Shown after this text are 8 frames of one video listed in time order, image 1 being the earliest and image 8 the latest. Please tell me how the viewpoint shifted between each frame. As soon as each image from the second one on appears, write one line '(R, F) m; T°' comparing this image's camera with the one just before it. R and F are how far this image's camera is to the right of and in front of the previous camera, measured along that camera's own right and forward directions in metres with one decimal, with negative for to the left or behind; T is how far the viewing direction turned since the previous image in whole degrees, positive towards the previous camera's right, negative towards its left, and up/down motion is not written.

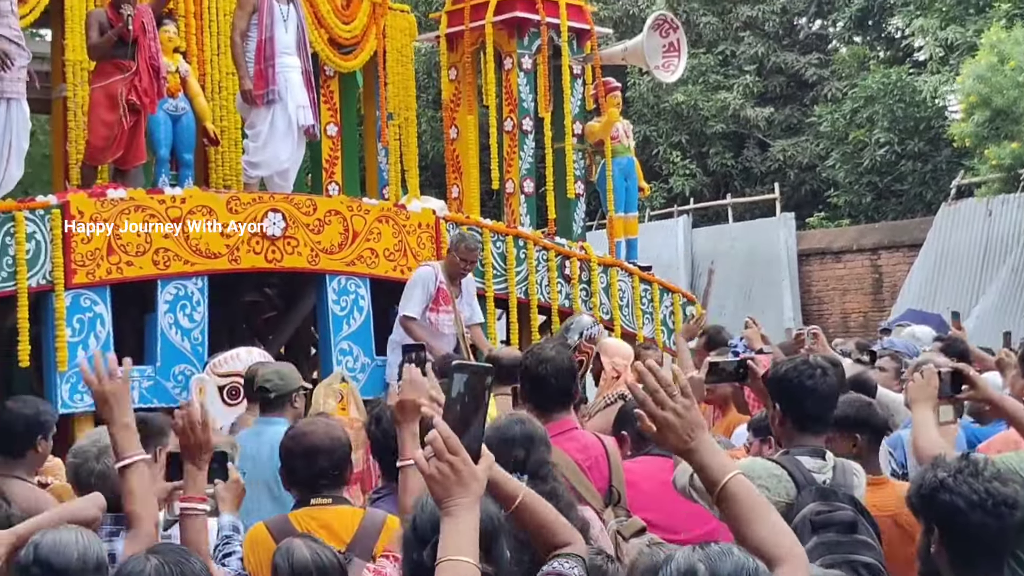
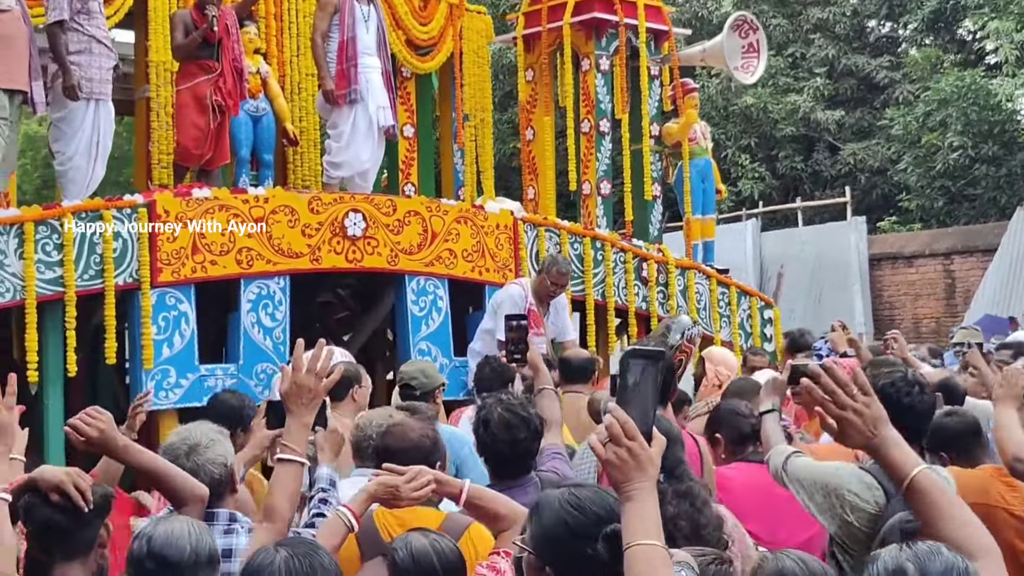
(-0.3, 0.0) m; -2°
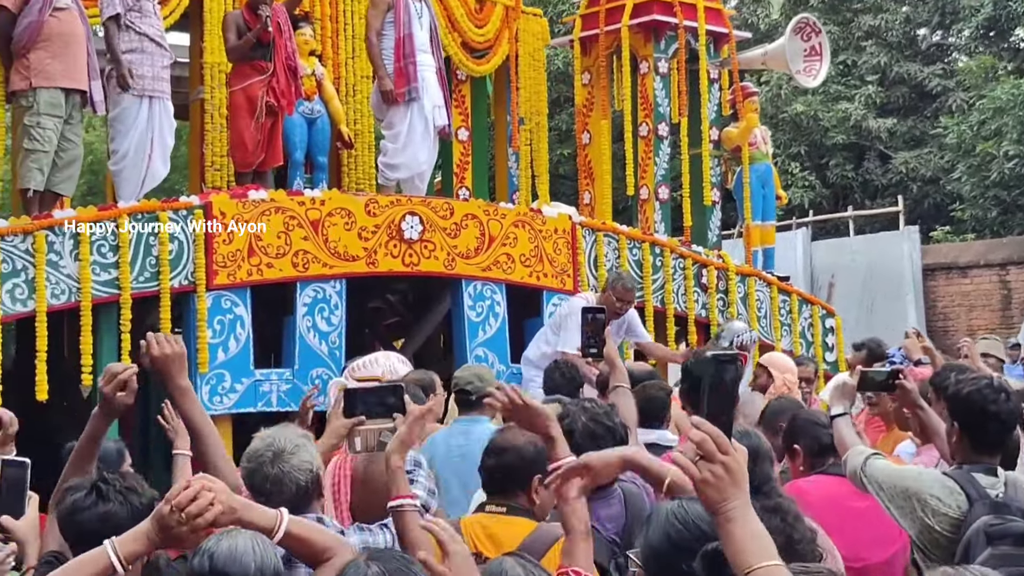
(-0.3, +0.2) m; -1°
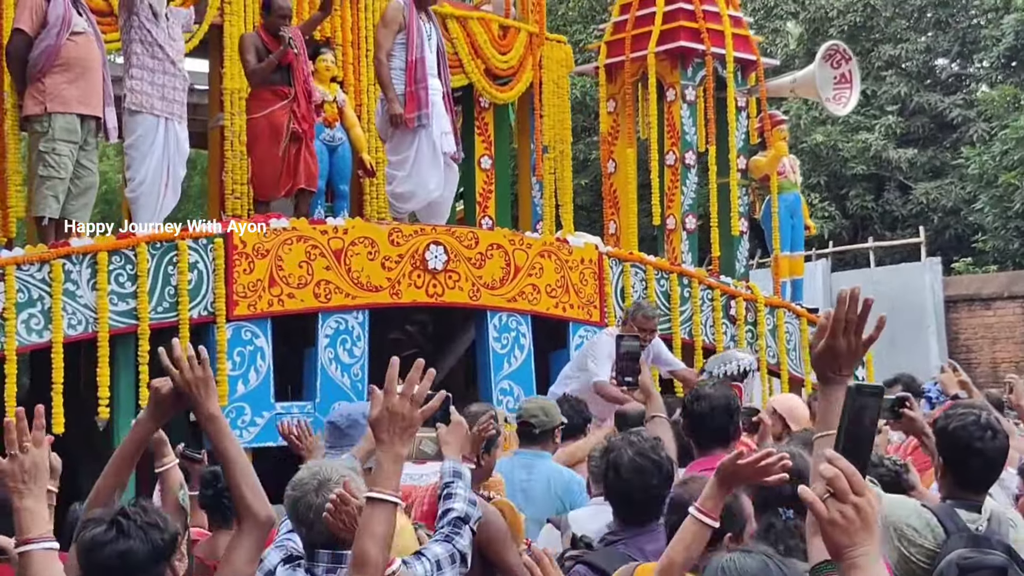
(-0.2, +0.2) m; 0°
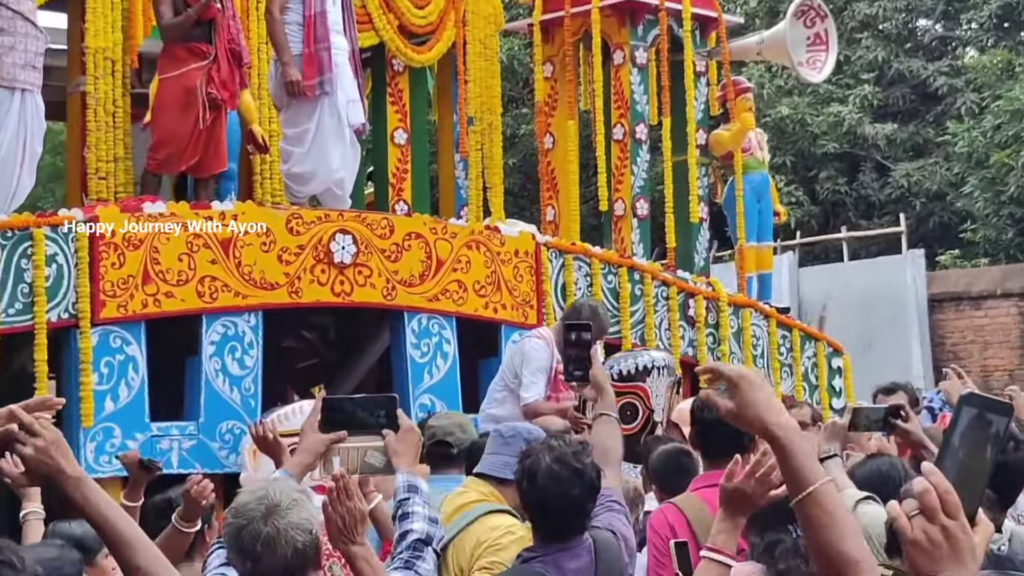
(+0.2, +1.3) m; +2°
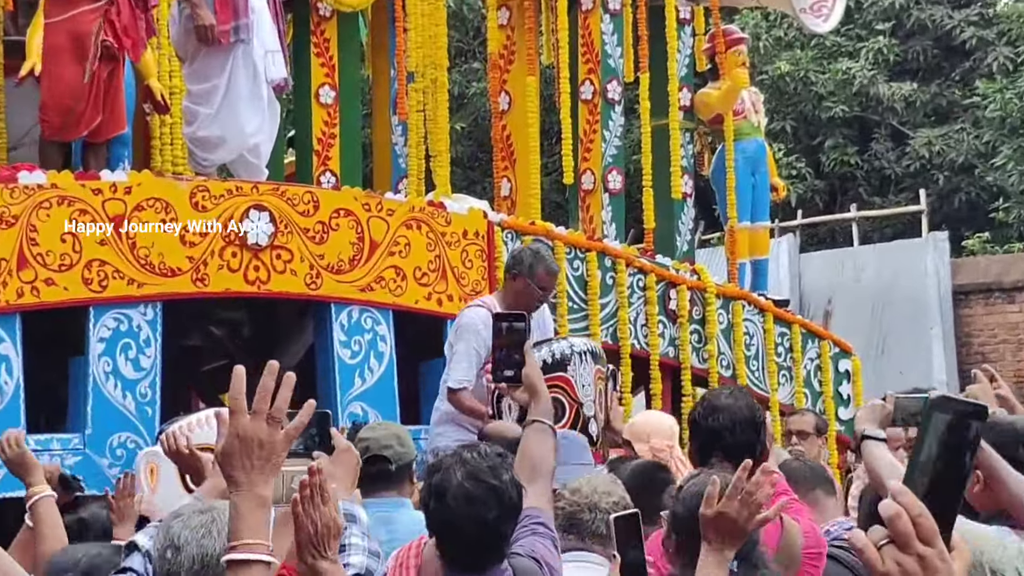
(+0.2, +1.2) m; 0°
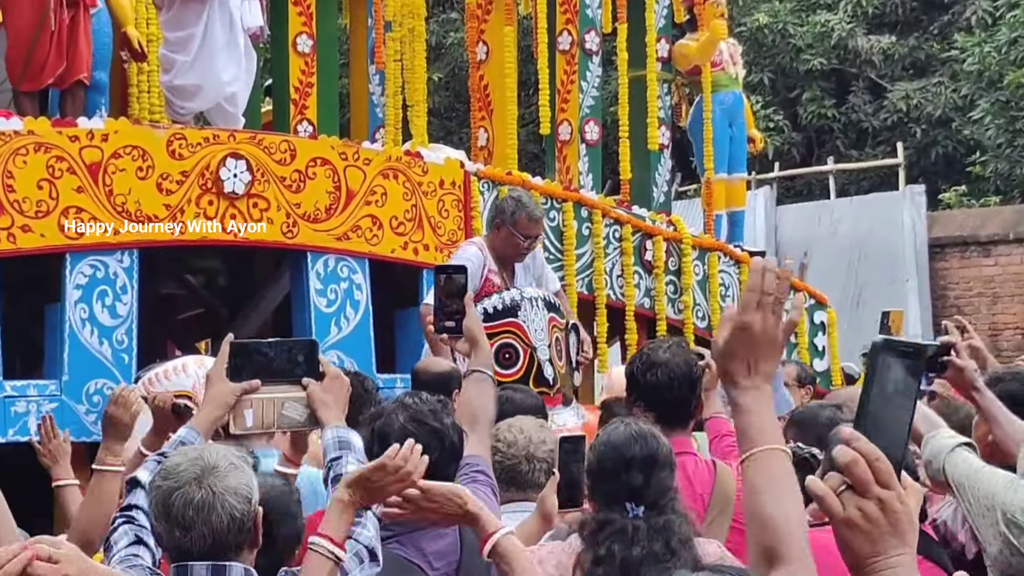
(+0.1, 0.0) m; 0°
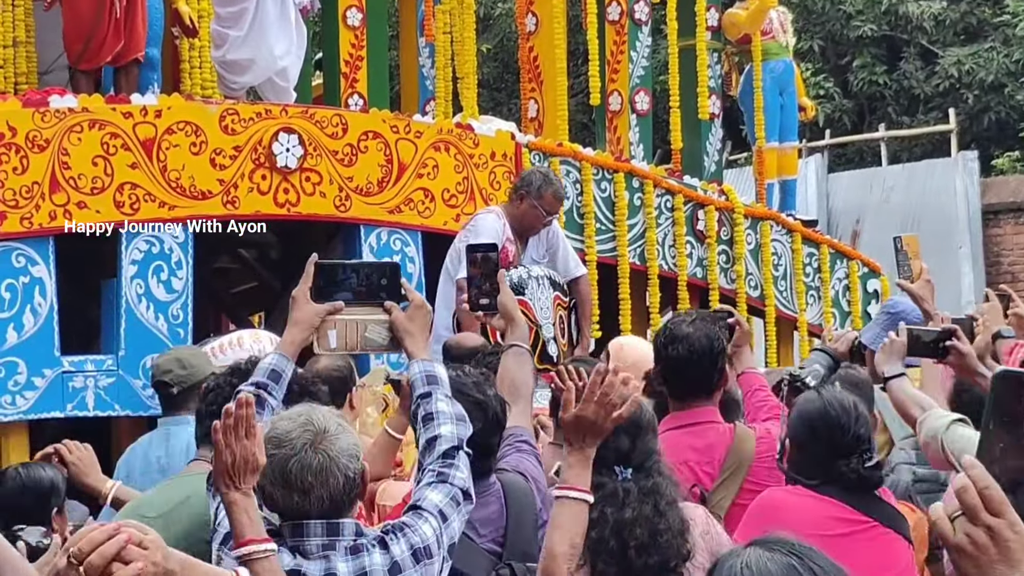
(-0.1, 0.0) m; -1°
